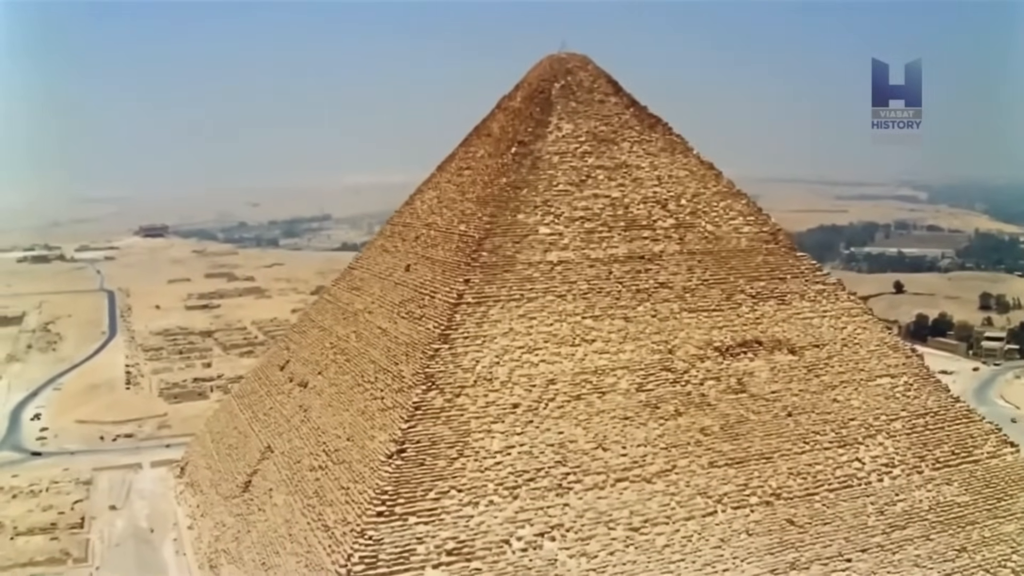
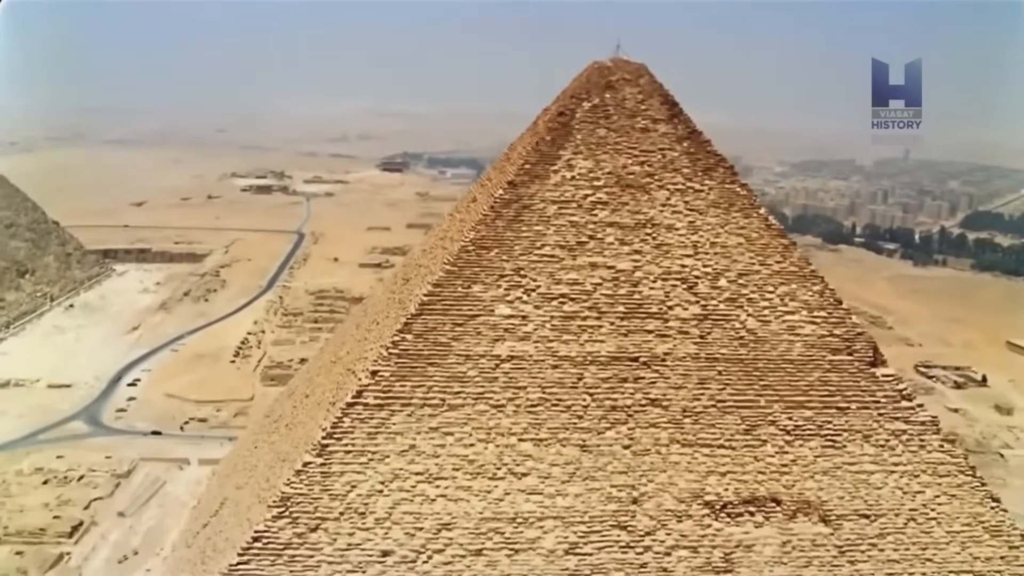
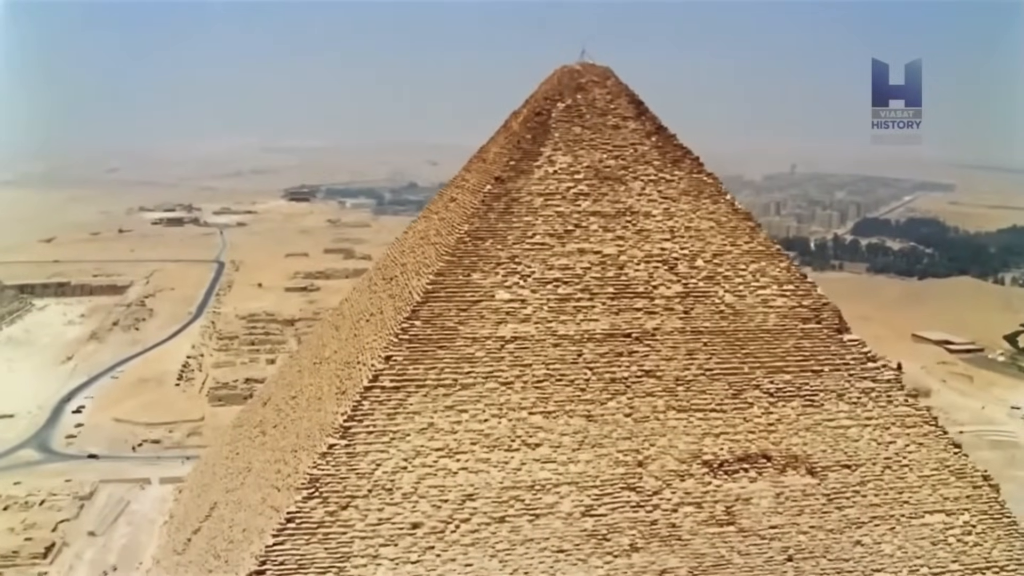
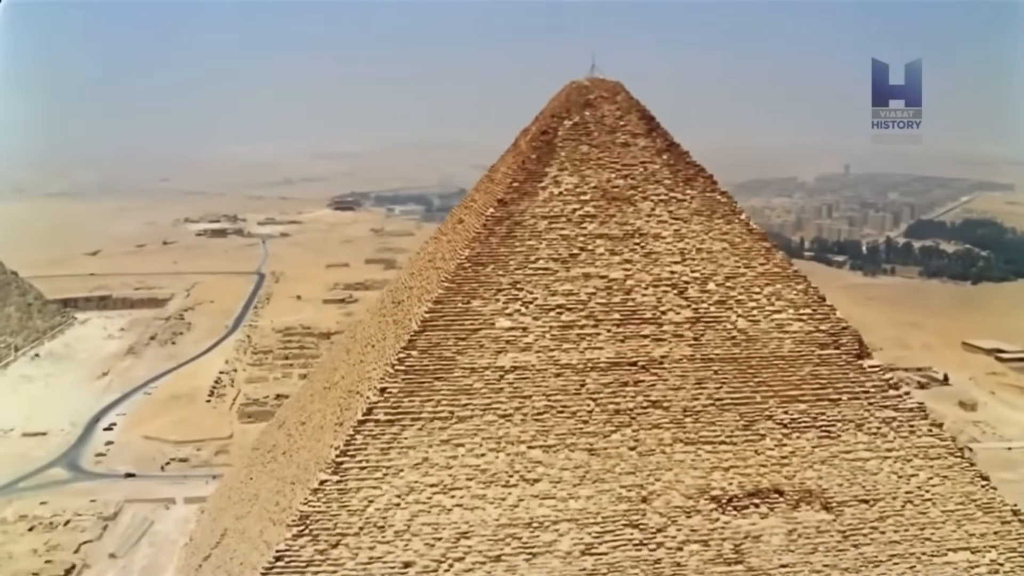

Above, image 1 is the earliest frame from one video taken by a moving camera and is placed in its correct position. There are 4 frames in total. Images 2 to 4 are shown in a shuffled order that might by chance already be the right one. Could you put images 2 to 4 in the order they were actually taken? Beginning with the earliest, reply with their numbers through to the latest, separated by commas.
3, 4, 2
